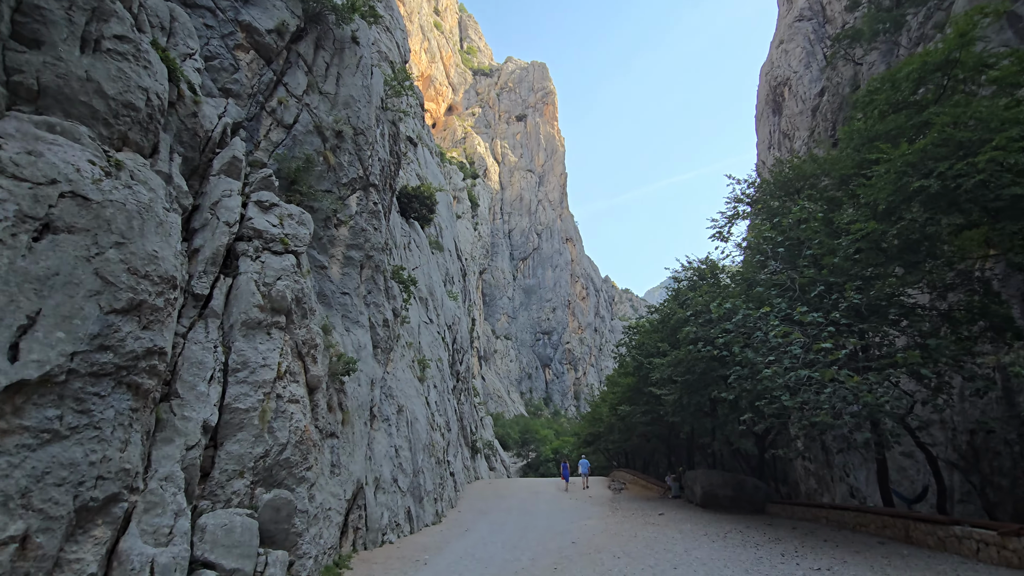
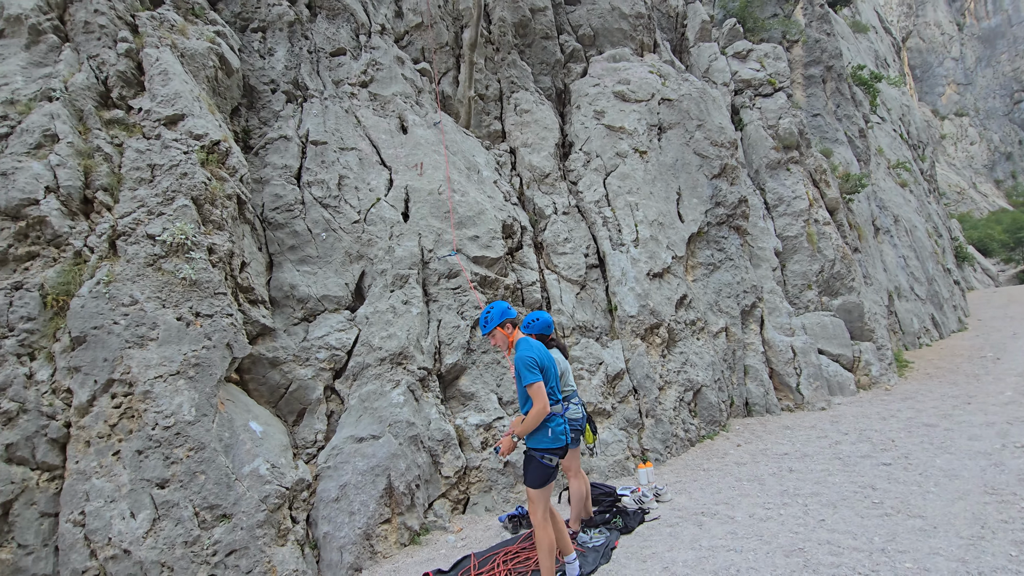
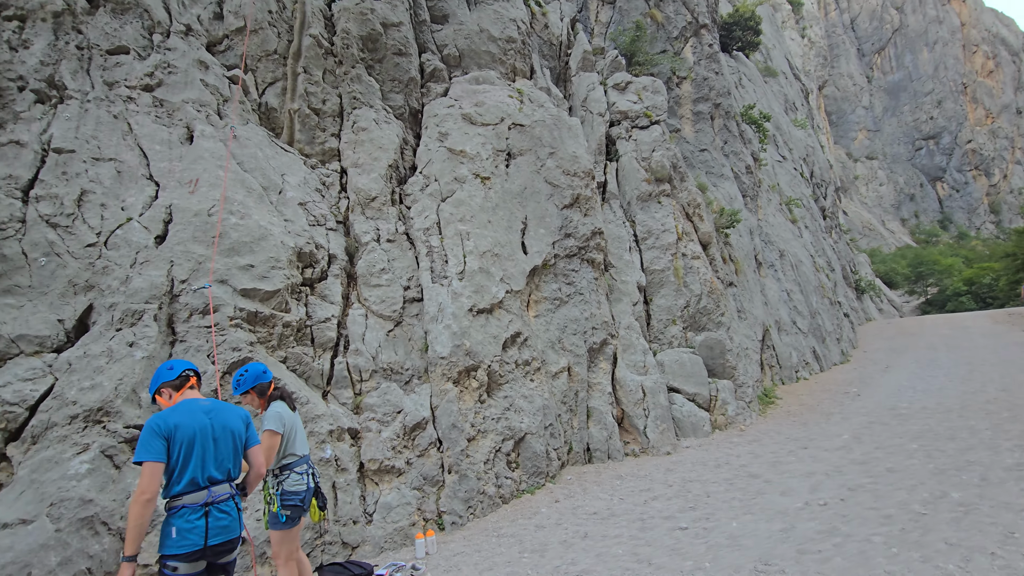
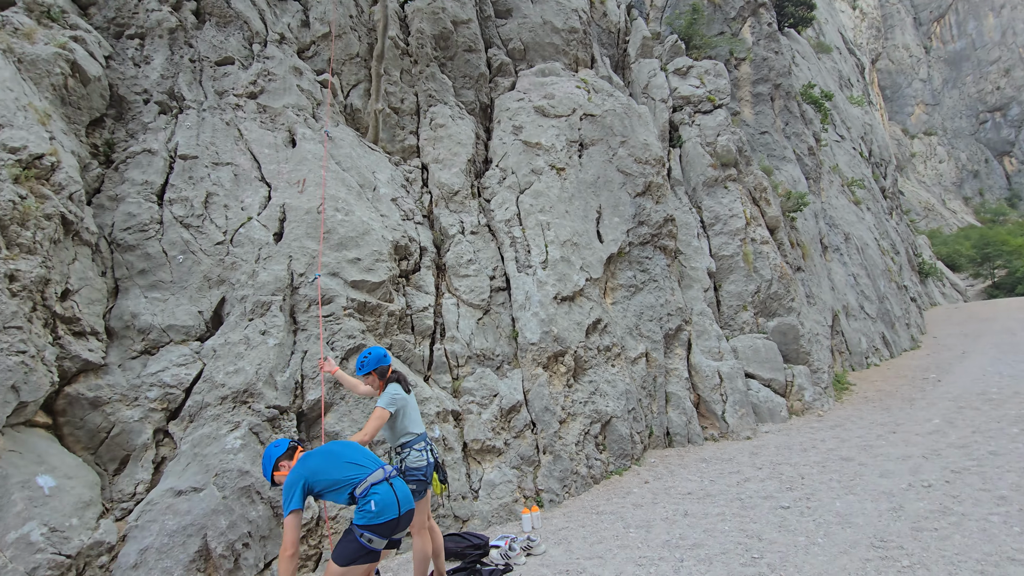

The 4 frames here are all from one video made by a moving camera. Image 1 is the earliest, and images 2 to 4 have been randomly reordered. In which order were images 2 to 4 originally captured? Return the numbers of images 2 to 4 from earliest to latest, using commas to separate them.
3, 4, 2
